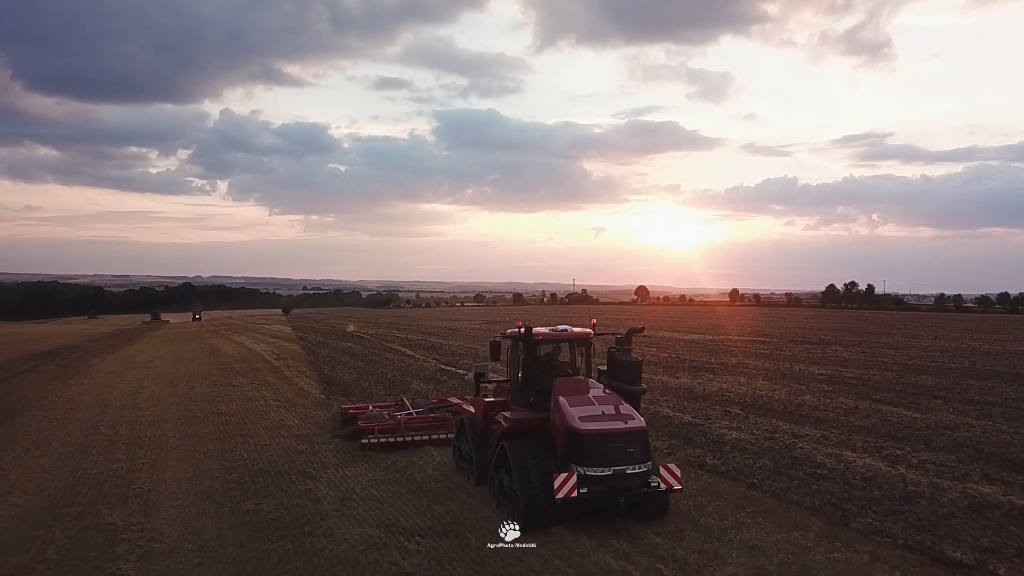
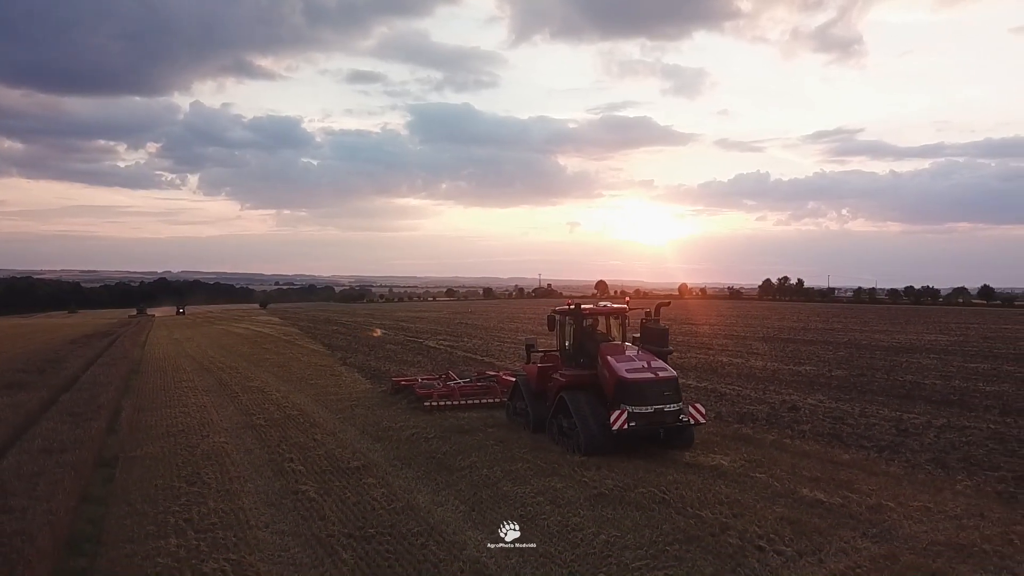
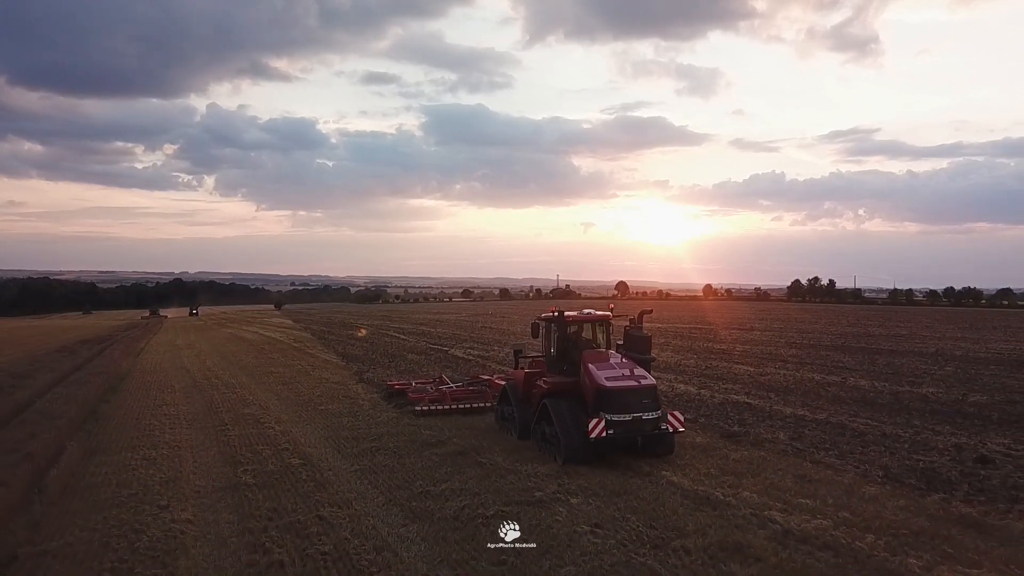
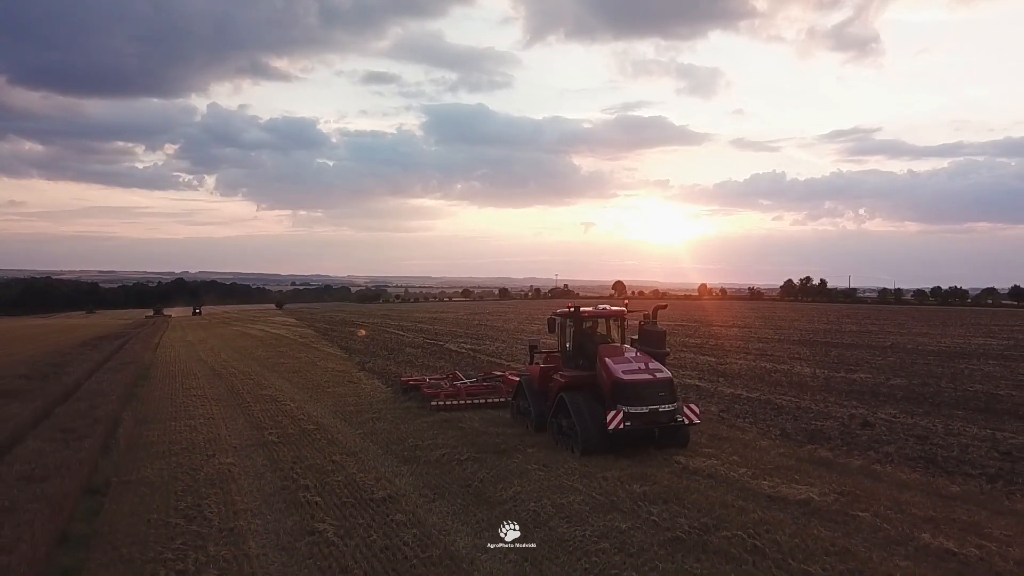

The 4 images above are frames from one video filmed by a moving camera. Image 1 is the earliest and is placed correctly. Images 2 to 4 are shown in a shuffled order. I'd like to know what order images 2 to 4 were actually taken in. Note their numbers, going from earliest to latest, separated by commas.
3, 4, 2
